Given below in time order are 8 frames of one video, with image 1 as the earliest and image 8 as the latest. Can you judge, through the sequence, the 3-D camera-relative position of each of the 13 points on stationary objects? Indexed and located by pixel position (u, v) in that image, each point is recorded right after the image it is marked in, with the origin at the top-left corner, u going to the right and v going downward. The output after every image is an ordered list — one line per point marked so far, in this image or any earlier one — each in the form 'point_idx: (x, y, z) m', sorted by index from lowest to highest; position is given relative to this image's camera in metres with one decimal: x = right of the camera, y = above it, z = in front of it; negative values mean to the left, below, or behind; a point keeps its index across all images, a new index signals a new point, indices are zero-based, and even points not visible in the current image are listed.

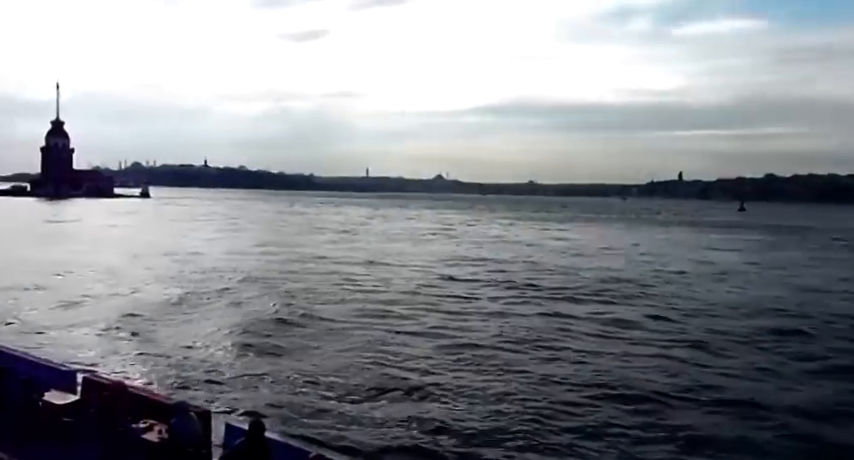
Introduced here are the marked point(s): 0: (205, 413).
0: (-5.3, -4.3, +13.7) m
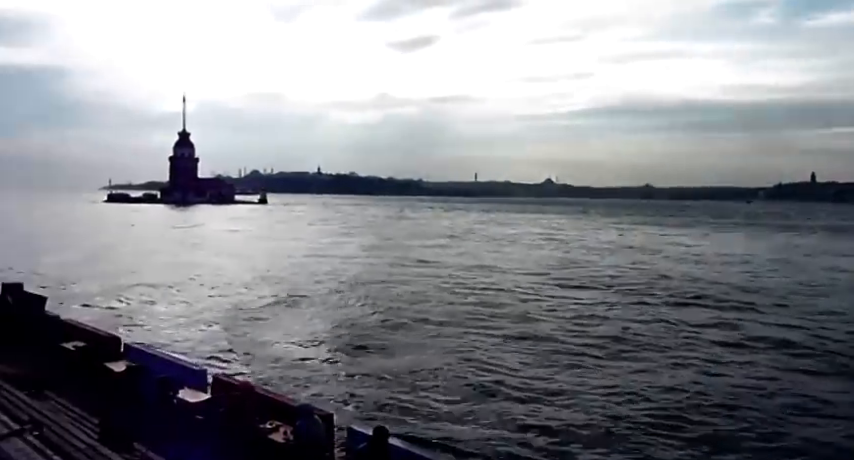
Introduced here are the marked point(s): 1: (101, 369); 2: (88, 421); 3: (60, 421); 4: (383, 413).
0: (-2.3, -4.3, +13.4) m
1: (-7.2, -3.0, +12.8) m
2: (-6.0, -3.4, +10.4) m
3: (-6.1, -3.2, +9.7) m
4: (-1.7, -6.1, +20.0) m
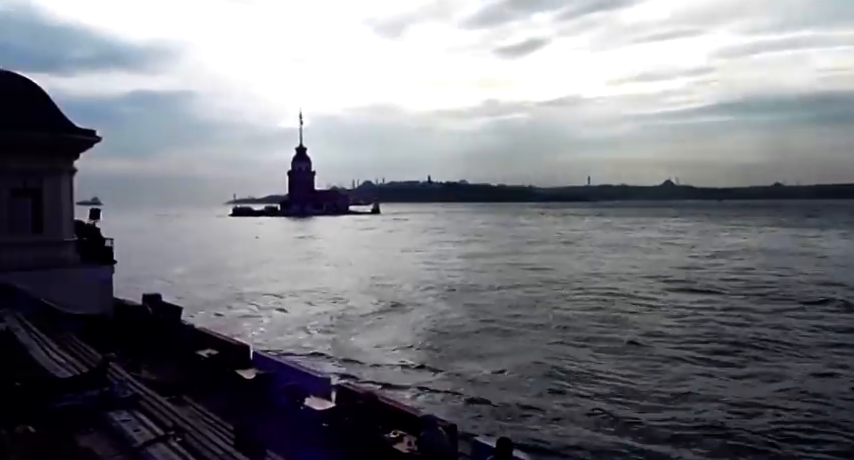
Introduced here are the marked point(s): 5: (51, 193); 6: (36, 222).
0: (+0.6, -4.4, +12.8) m
1: (-4.4, -3.3, +13.1) m
2: (-3.7, -3.6, +10.5) m
3: (-3.9, -3.3, +9.8) m
4: (+2.3, -6.3, +19.2) m
5: (-9.4, +1.0, +14.7) m
6: (-9.8, +0.3, +14.7) m
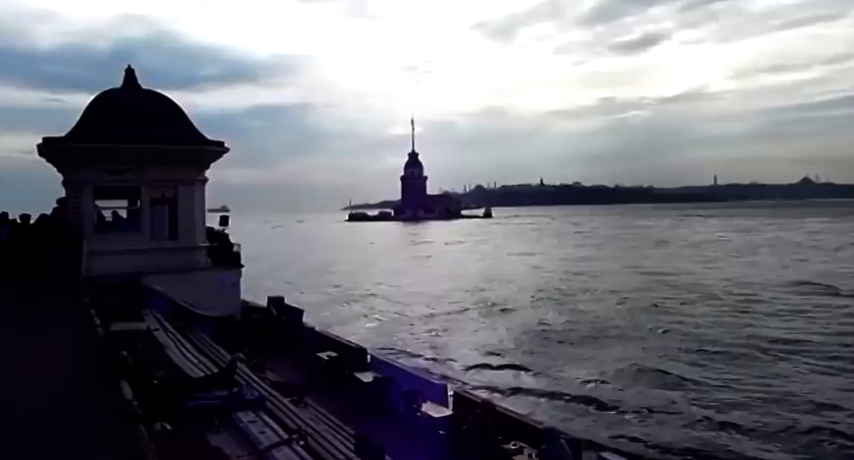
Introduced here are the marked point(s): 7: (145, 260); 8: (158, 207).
0: (+3.1, -4.4, +12.0) m
1: (-1.8, -3.4, +13.2) m
2: (-1.5, -3.6, +10.5) m
3: (-1.8, -3.4, +9.9) m
4: (+6.0, -6.4, +17.9) m
5: (-6.4, +0.8, +15.7) m
6: (-6.8, +0.1, +15.8) m
7: (-7.4, -0.8, +15.5) m
8: (-7.1, +0.6, +15.5) m
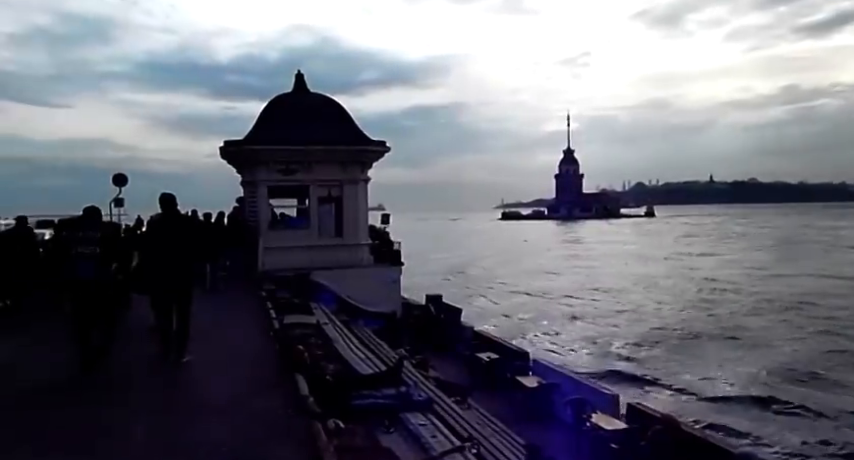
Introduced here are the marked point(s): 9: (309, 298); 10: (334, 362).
0: (+6.3, -4.4, +10.4) m
1: (+1.8, -3.3, +12.7) m
2: (+1.5, -3.6, +10.0) m
3: (+1.0, -3.3, +9.5) m
4: (+10.4, -6.5, +15.5) m
5: (-2.1, +0.9, +16.2) m
6: (-2.5, +0.1, +16.4) m
7: (-3.1, -0.7, +16.3) m
8: (-2.8, +0.7, +16.2) m
9: (-2.9, -1.7, +14.3) m
10: (-1.8, -2.6, +11.3) m
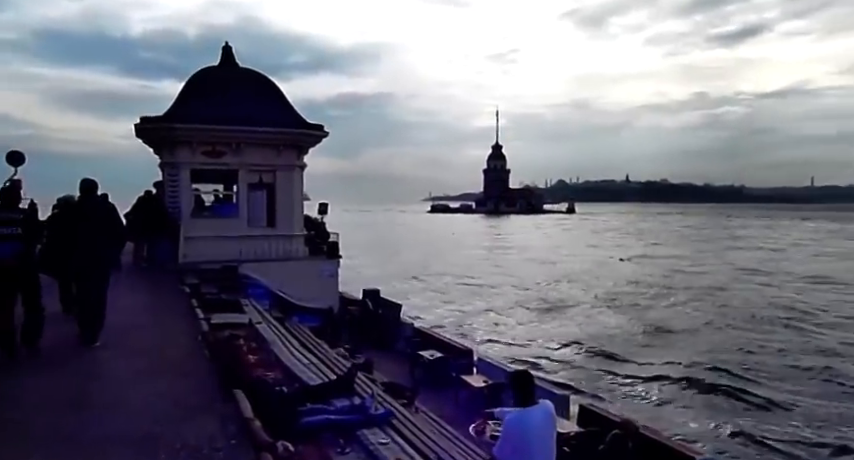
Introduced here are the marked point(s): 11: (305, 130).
0: (+5.3, -4.4, +11.0) m
1: (+0.6, -3.2, +12.5) m
2: (+0.7, -3.5, +9.8) m
3: (+0.4, -3.2, +9.1) m
4: (+8.5, -6.4, +16.8) m
5: (-3.8, +1.1, +15.1) m
6: (-4.2, +0.4, +15.3) m
7: (-4.8, -0.4, +15.1) m
8: (-4.5, +1.0, +15.0) m
9: (-4.3, -1.5, +13.3) m
10: (-2.7, -2.4, +10.5) m
11: (-3.1, +2.5, +14.8) m
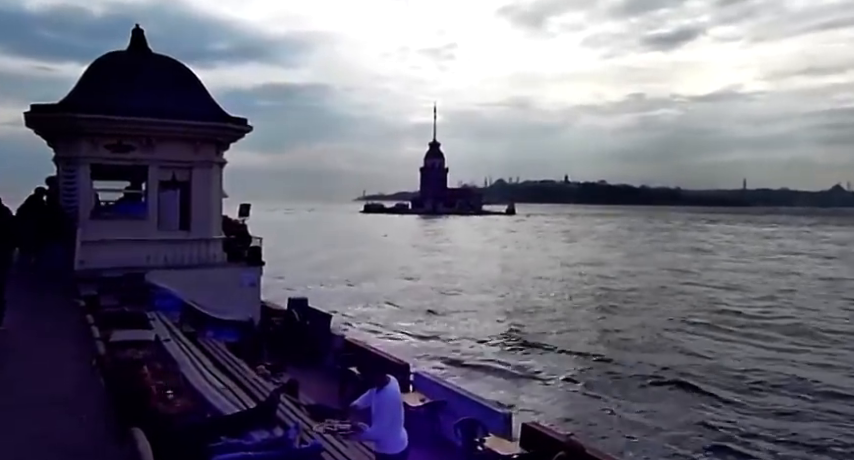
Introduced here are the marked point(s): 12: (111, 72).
0: (+4.1, -4.5, +10.6) m
1: (-0.7, -3.3, +11.6) m
2: (-0.4, -3.6, +8.9) m
3: (-0.6, -3.4, +8.2) m
4: (+6.6, -6.5, +16.7) m
5: (-5.4, +1.1, +13.7) m
6: (-5.8, +0.4, +13.8) m
7: (-6.4, -0.5, +13.6) m
8: (-6.0, +0.9, +13.5) m
9: (-5.7, -1.5, +11.8) m
10: (-3.8, -2.5, +9.2) m
11: (-4.7, +2.5, +13.5) m
12: (-7.2, +3.6, +13.4) m
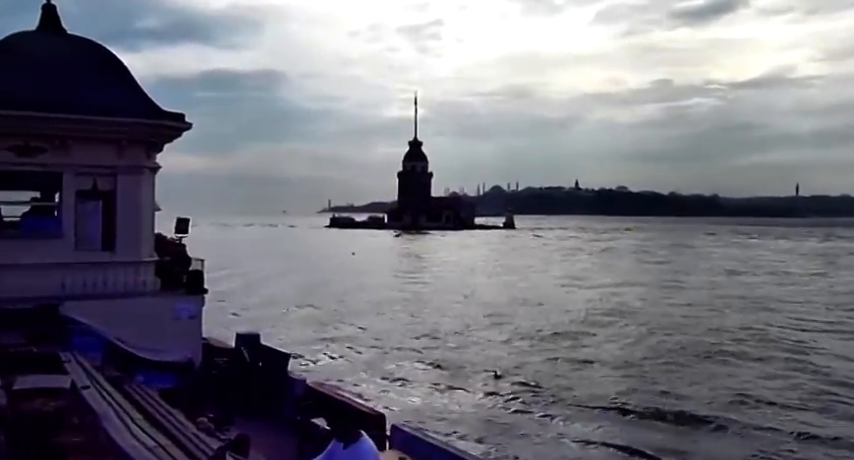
0: (+3.7, -4.8, +8.1) m
1: (-1.1, -3.6, +9.1) m
2: (-0.8, -3.9, +6.5) m
3: (-1.1, -3.6, +5.8) m
4: (+6.4, -6.9, +14.1) m
5: (-5.7, +0.7, +11.4) m
6: (-6.2, 0.0, +11.6) m
7: (-6.8, -0.9, +11.3) m
8: (-6.4, +0.5, +11.3) m
9: (-6.1, -1.9, +9.5) m
10: (-4.3, -2.8, +6.9) m
11: (-5.1, +2.1, +11.2) m
12: (-7.6, +3.3, +11.2) m
